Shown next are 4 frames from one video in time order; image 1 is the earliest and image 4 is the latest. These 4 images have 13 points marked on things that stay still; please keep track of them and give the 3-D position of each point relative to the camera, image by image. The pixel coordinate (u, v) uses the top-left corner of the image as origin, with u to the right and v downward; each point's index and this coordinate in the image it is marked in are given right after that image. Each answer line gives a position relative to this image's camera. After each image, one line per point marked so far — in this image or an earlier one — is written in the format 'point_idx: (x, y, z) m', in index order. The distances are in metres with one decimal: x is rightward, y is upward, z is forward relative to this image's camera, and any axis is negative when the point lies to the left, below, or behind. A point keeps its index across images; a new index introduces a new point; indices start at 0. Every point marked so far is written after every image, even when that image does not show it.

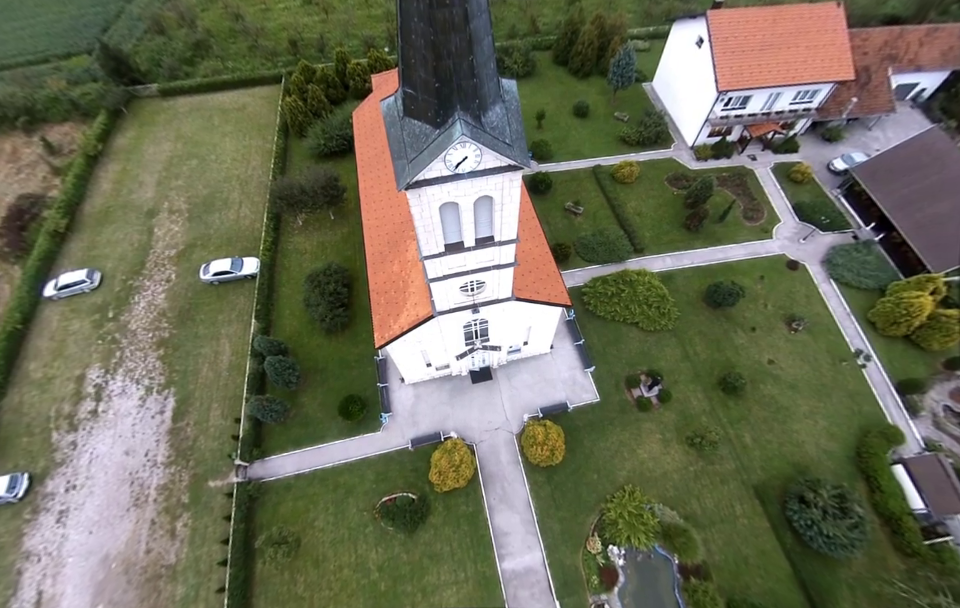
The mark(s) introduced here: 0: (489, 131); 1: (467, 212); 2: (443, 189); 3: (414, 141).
0: (+0.3, +5.5, +12.0) m
1: (-0.5, +3.6, +14.7) m
2: (-1.3, +4.1, +13.4) m
3: (-2.2, +5.4, +12.4) m
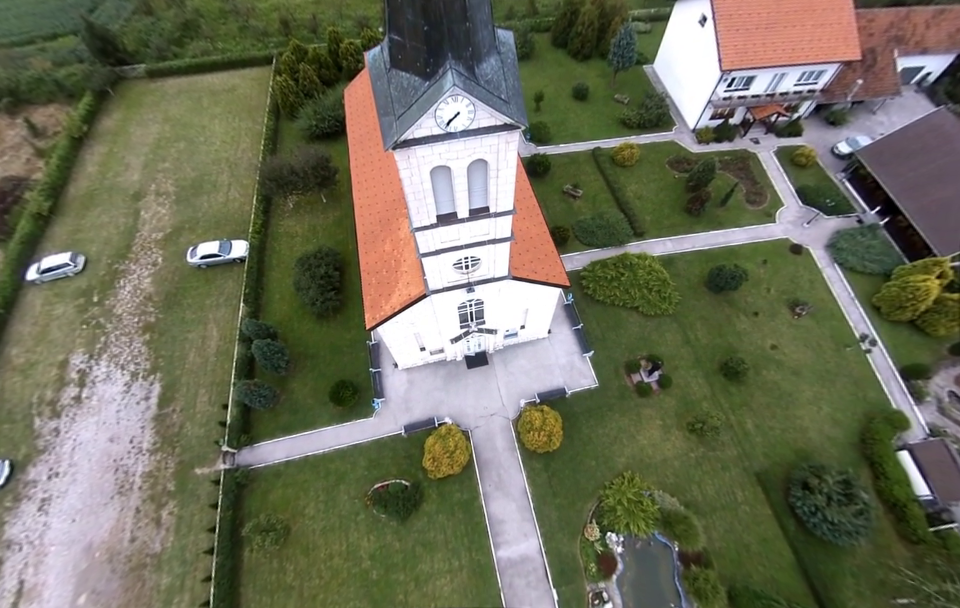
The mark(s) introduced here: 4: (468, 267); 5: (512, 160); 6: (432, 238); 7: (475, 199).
0: (+0.1, +6.6, +11.2) m
1: (-0.7, +4.7, +13.8) m
2: (-1.5, +5.1, +12.5) m
3: (-2.4, +6.4, +11.5) m
4: (-0.6, +1.9, +19.4) m
5: (+1.1, +5.2, +13.6) m
6: (-2.1, +2.9, +16.6) m
7: (-0.2, +4.3, +15.5) m
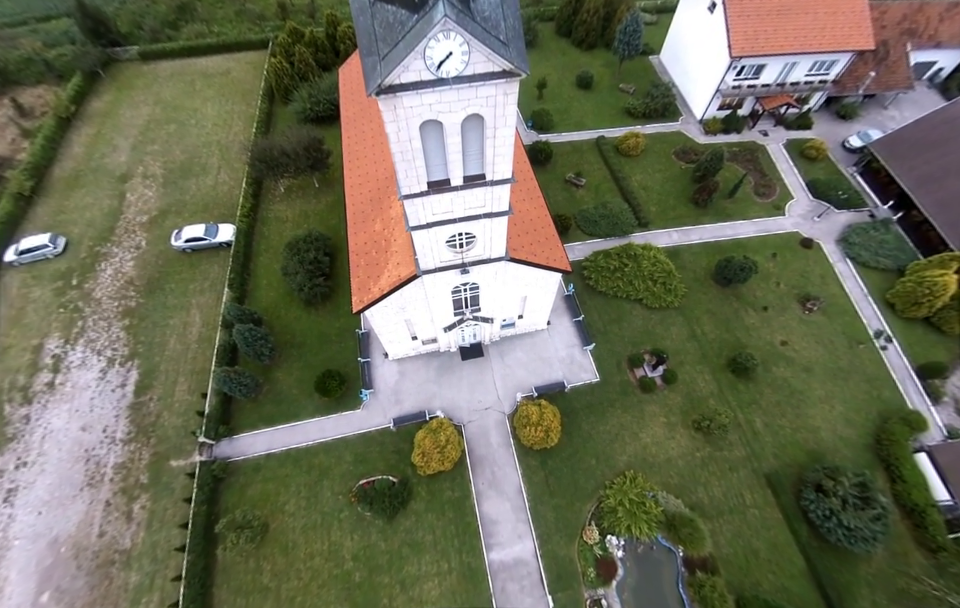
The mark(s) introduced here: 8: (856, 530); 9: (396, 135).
0: (0.0, +7.5, +9.9) m
1: (-0.9, +5.6, +12.5) m
2: (-1.7, +6.1, +11.2) m
3: (-2.5, +7.4, +10.3) m
4: (-0.9, +2.8, +18.1) m
5: (+1.0, +6.1, +12.3) m
6: (-2.3, +3.9, +15.3) m
7: (-0.4, +5.3, +14.2) m
8: (+19.6, -11.8, +19.5) m
9: (-2.7, +5.5, +12.1) m
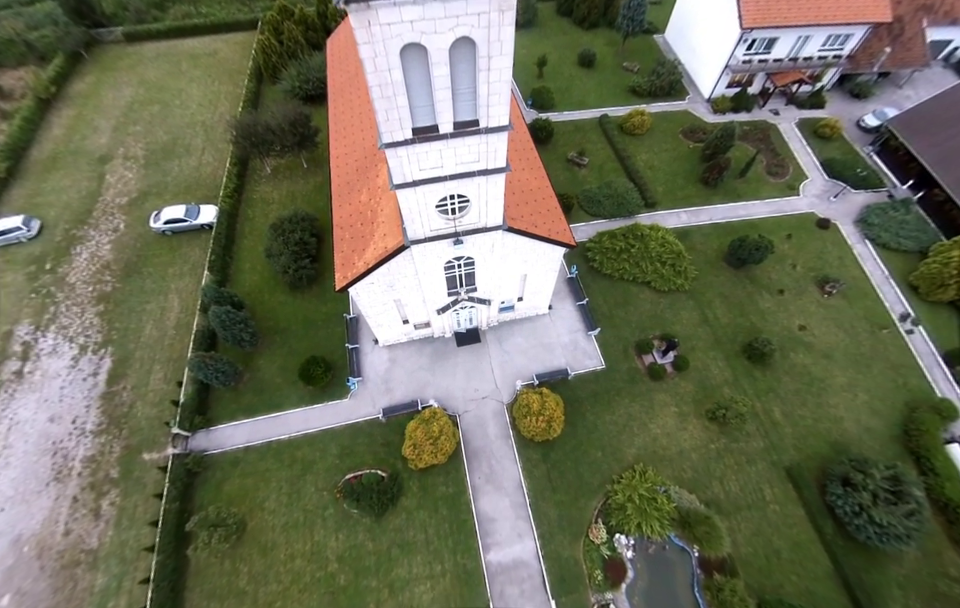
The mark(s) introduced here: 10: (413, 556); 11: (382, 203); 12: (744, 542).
0: (-0.3, +8.8, +8.2) m
1: (-1.1, +6.9, +10.8) m
2: (-1.9, +7.4, +9.5) m
3: (-2.8, +8.7, +8.6) m
4: (-1.1, +4.0, +16.4) m
5: (+0.8, +7.4, +10.6) m
6: (-2.5, +5.1, +13.6) m
7: (-0.6, +6.5, +12.5) m
8: (+19.4, -10.6, +17.7) m
9: (-2.9, +6.7, +10.4) m
10: (-3.4, -12.7, +18.9) m
11: (-4.9, +5.1, +18.8) m
12: (+13.5, -12.2, +19.1) m
